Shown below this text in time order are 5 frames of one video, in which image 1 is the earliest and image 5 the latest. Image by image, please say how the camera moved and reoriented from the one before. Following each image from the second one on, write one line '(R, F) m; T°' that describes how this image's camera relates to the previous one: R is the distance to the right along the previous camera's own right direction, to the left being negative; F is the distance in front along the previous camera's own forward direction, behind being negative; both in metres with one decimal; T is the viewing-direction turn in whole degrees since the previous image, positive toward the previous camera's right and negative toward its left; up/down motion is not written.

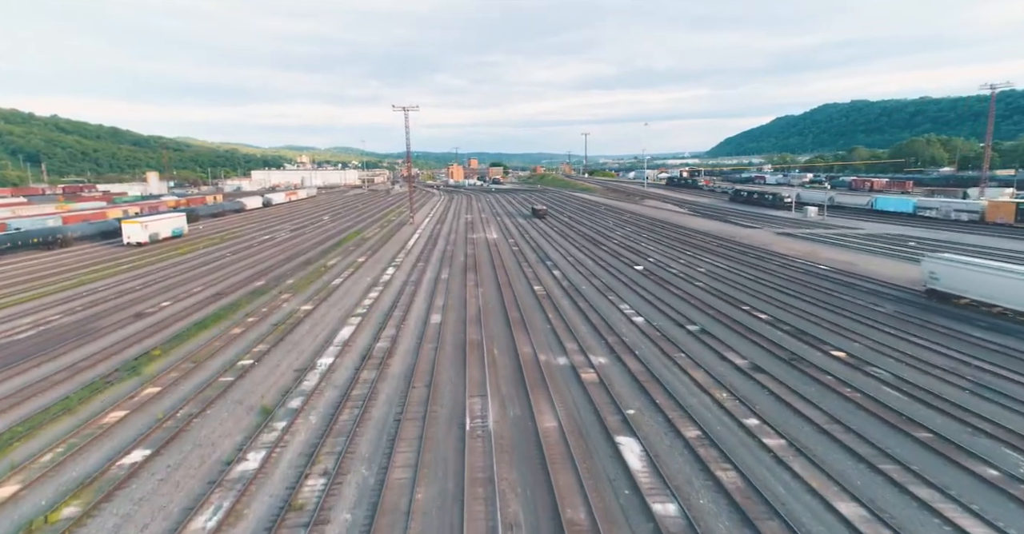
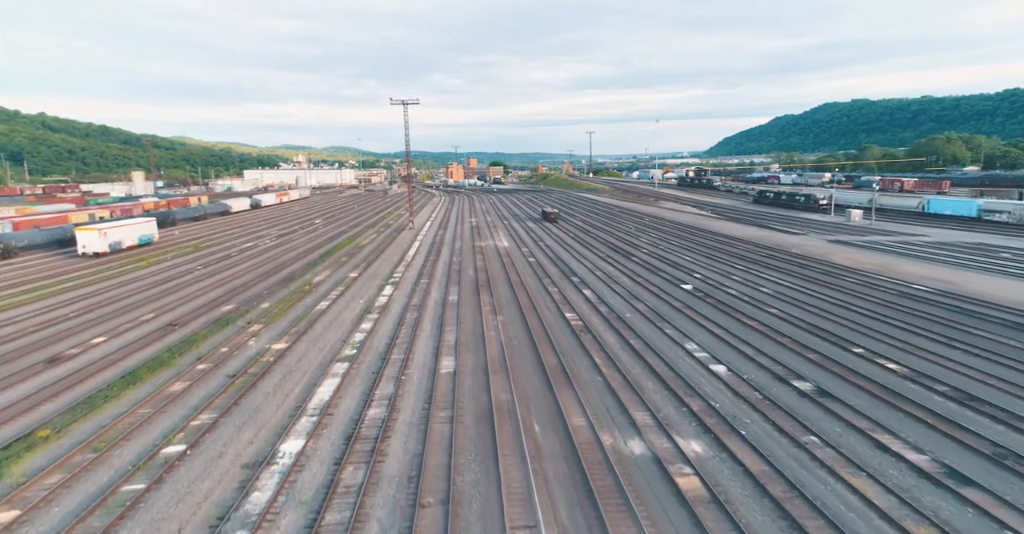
(-0.8, +3.8) m; 0°
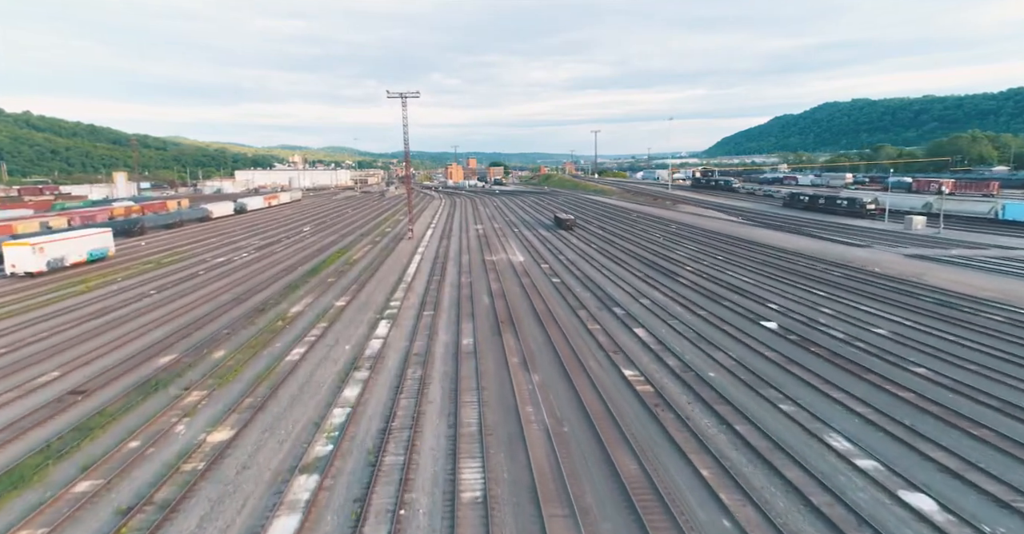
(-0.9, +4.3) m; 0°
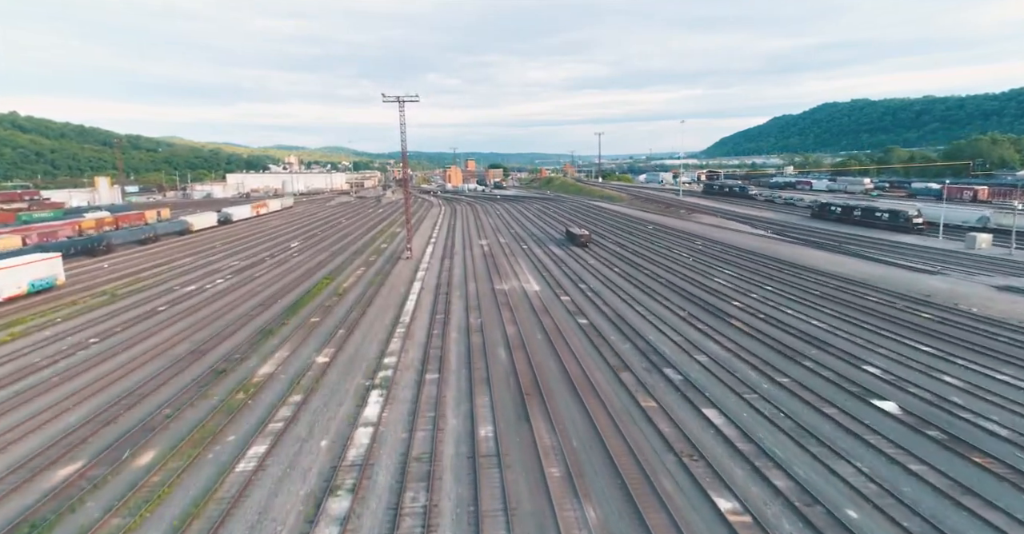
(-0.7, +3.5) m; 0°
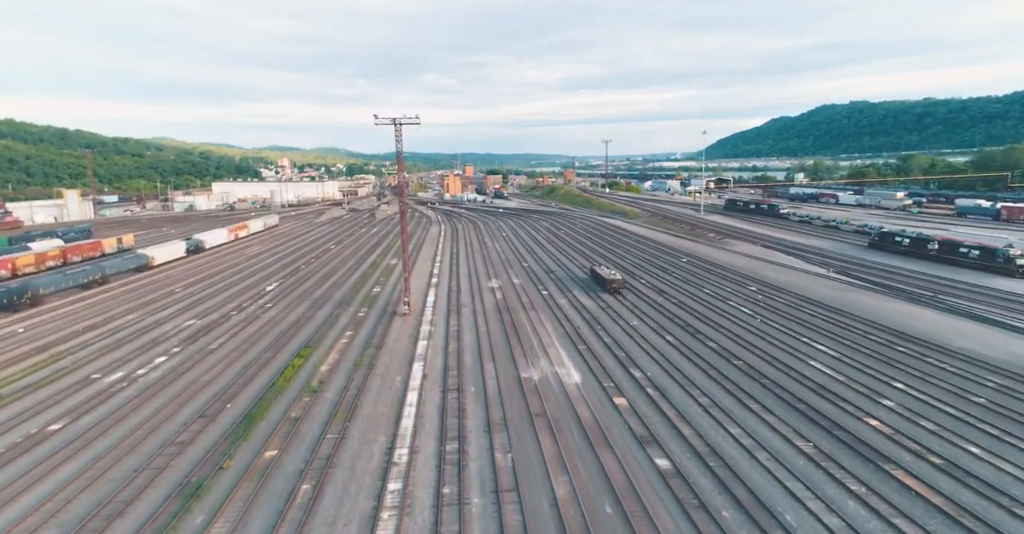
(-1.2, +5.8) m; 0°
